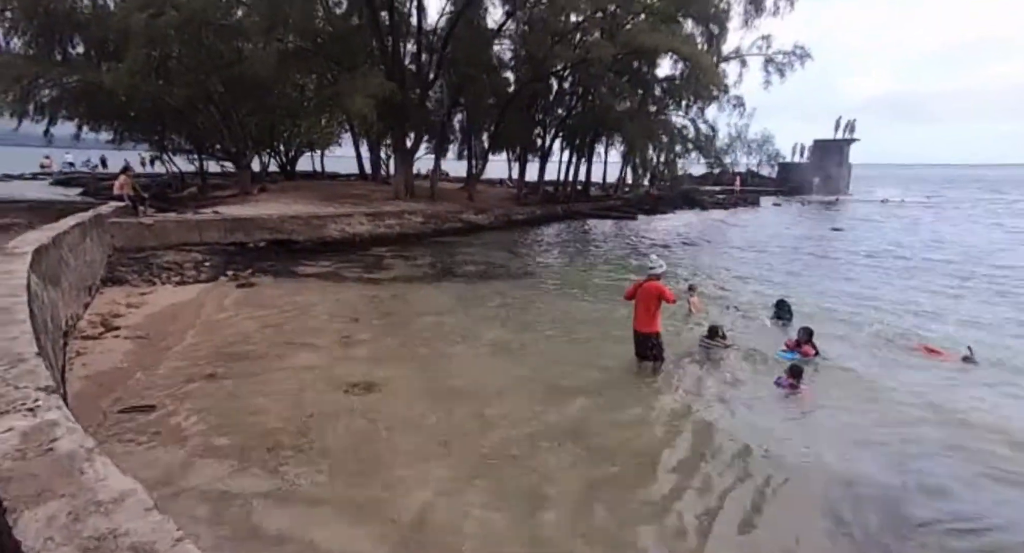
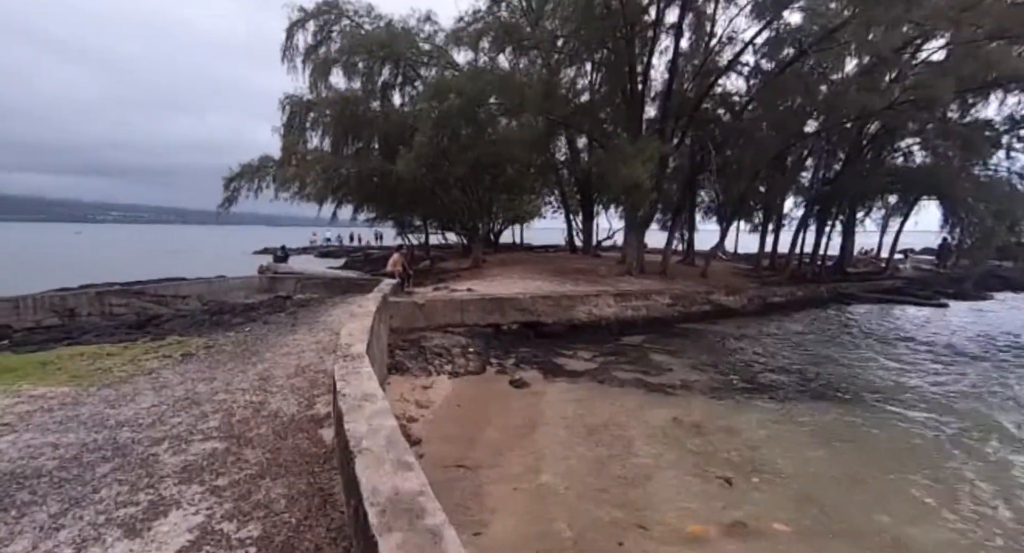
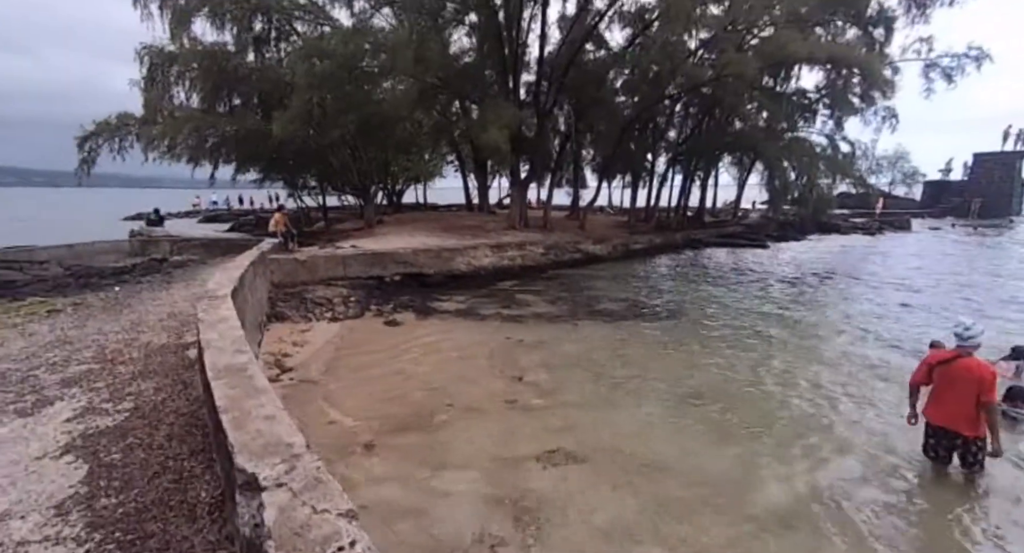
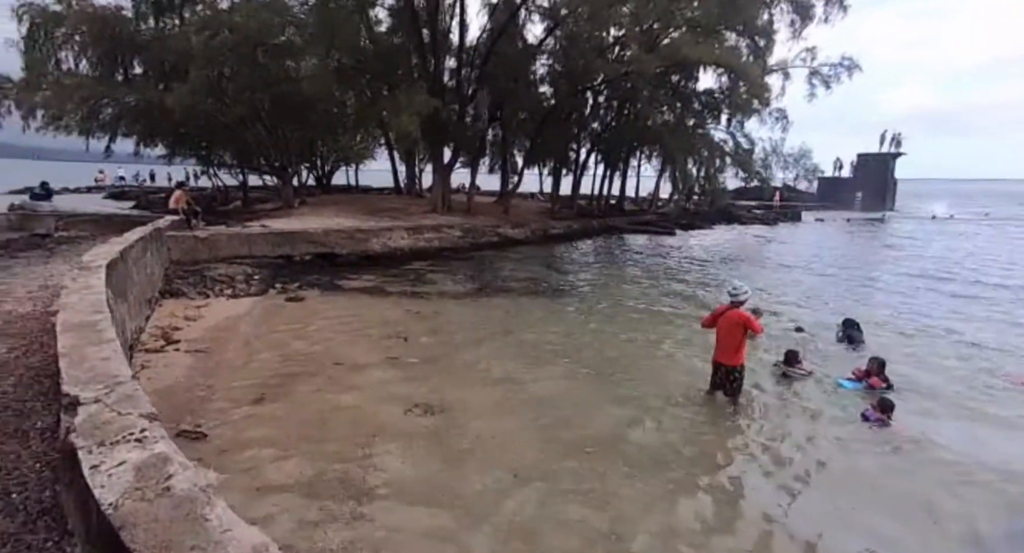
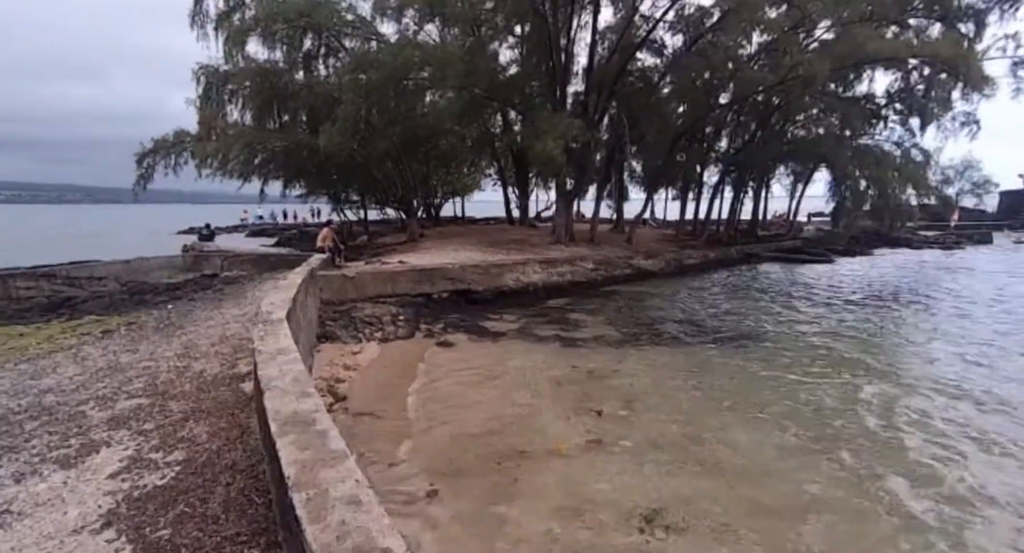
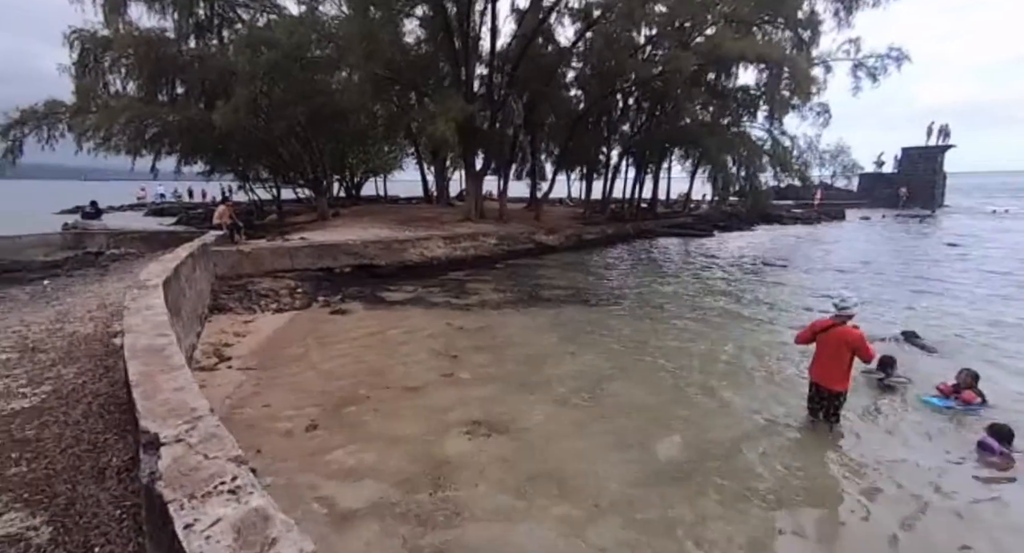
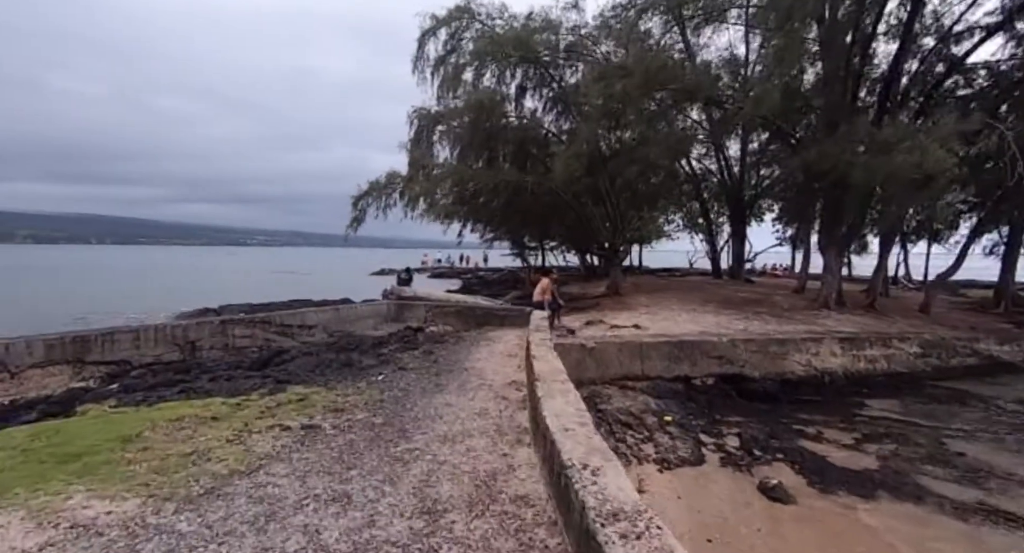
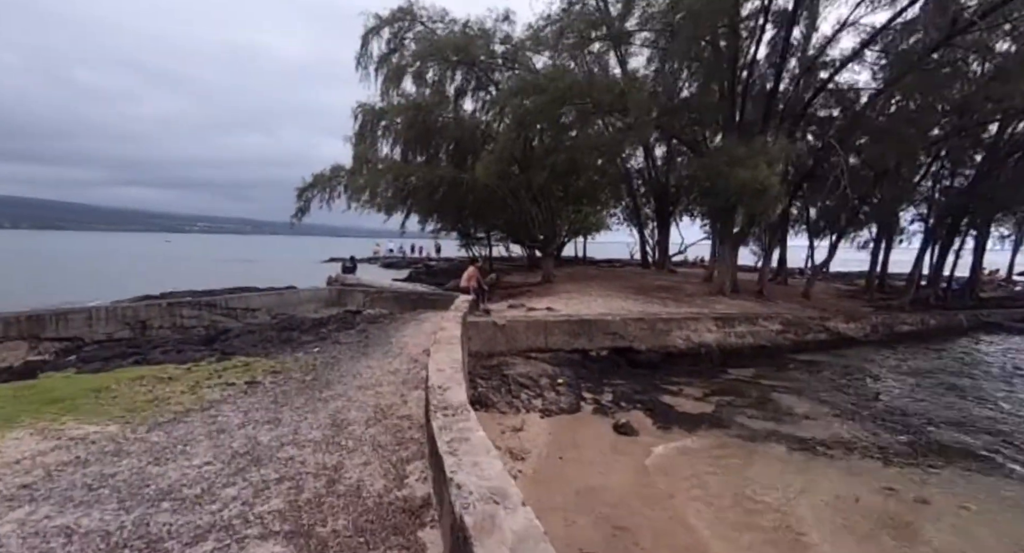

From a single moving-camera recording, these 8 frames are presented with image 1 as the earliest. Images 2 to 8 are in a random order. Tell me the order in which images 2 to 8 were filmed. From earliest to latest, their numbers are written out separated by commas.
4, 6, 3, 5, 2, 8, 7
